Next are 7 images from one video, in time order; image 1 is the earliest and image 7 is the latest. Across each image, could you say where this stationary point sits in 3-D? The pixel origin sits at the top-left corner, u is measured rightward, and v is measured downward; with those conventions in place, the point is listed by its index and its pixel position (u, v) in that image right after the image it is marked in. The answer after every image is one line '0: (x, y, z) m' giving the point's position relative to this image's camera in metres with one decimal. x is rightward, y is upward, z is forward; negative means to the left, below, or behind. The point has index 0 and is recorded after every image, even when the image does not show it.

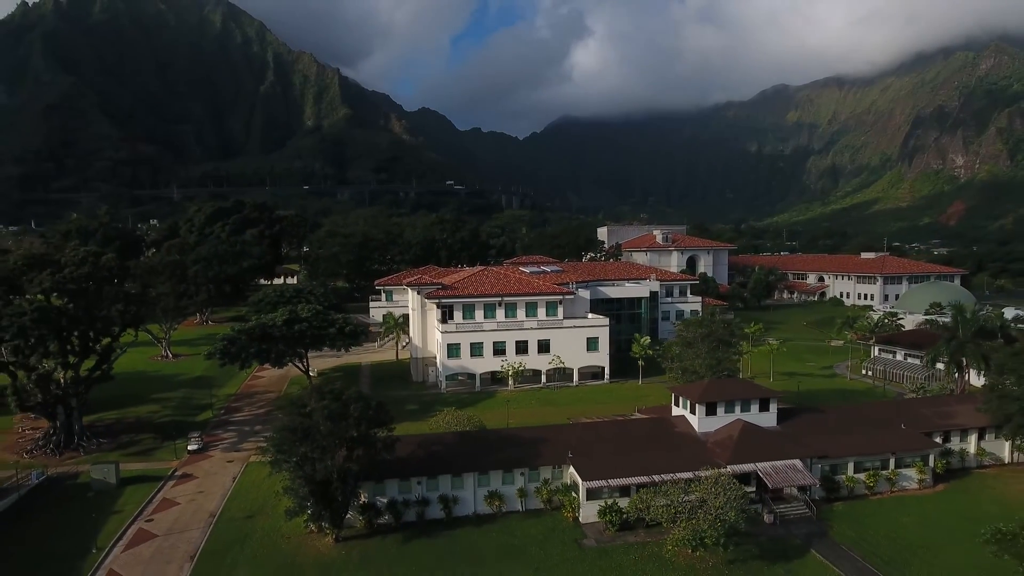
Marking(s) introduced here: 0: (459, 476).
0: (-1.6, -5.5, +18.9) m
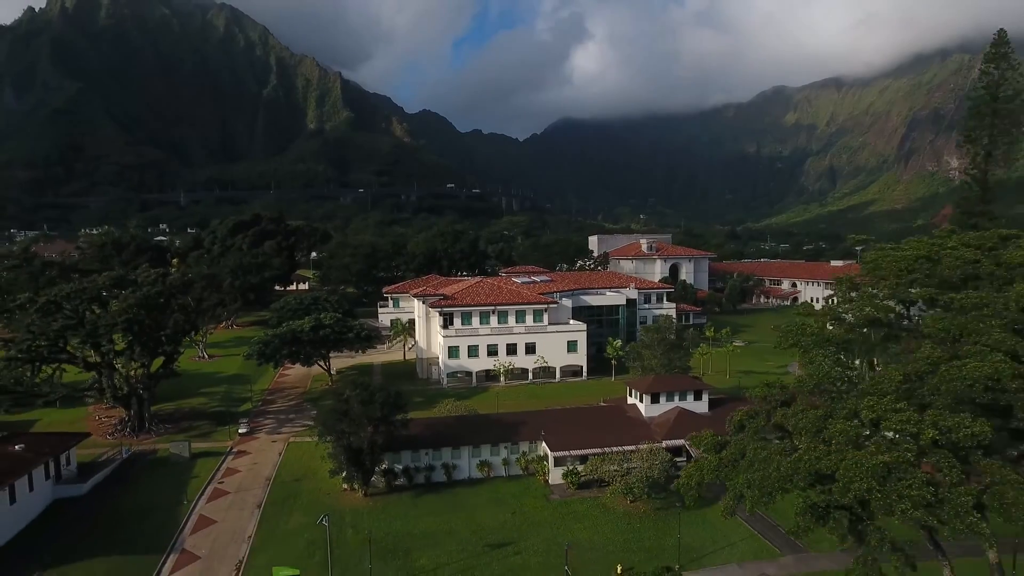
0: (-2.2, -6.2, +24.7) m
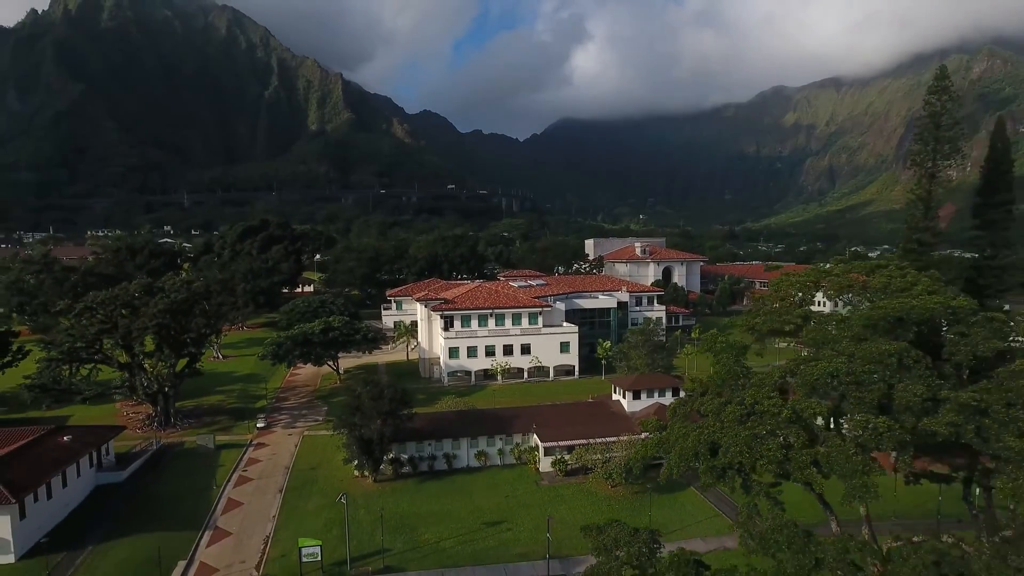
0: (-2.4, -6.5, +27.4) m
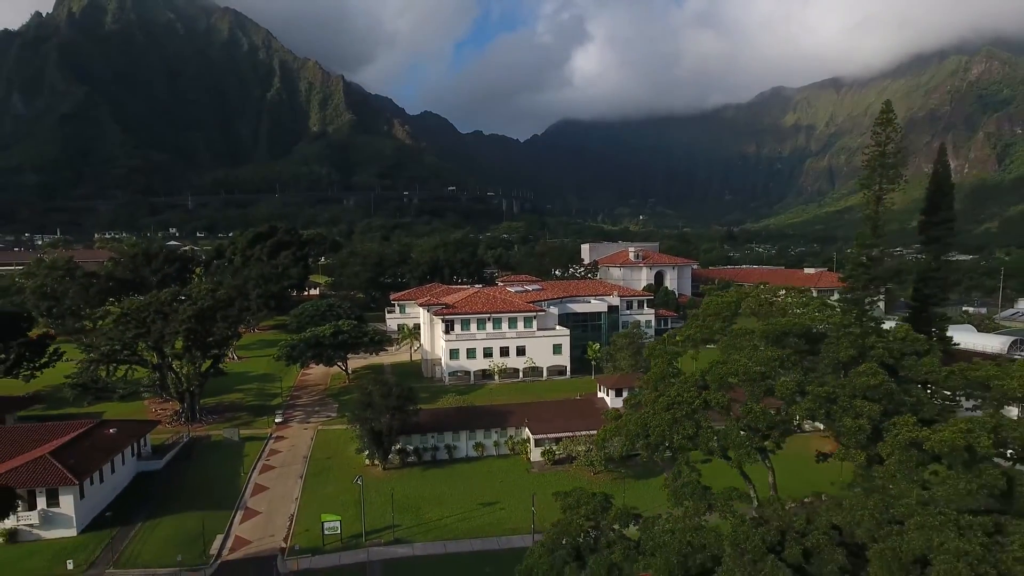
0: (-2.7, -6.9, +30.7) m
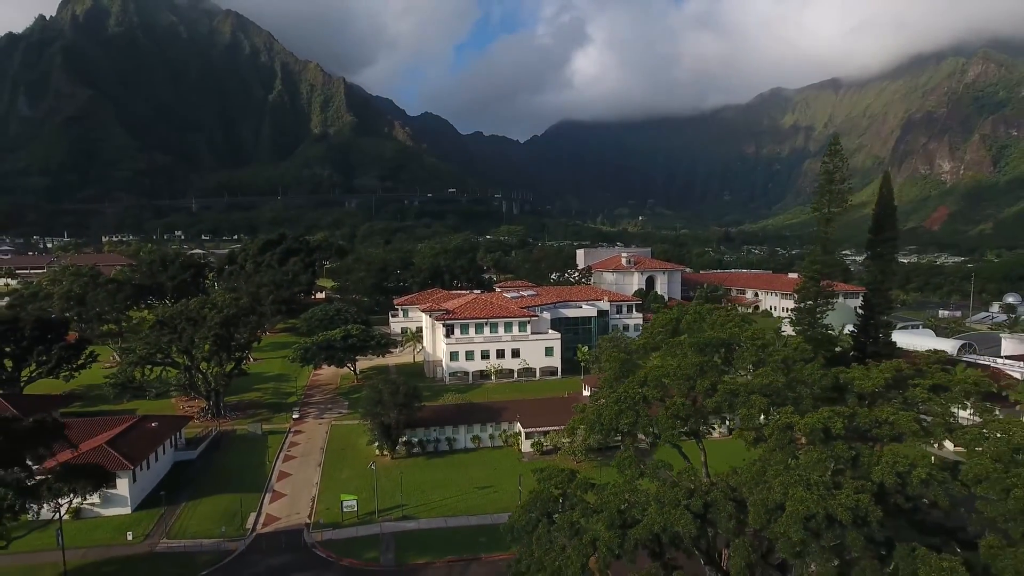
0: (-3.1, -7.5, +34.6) m
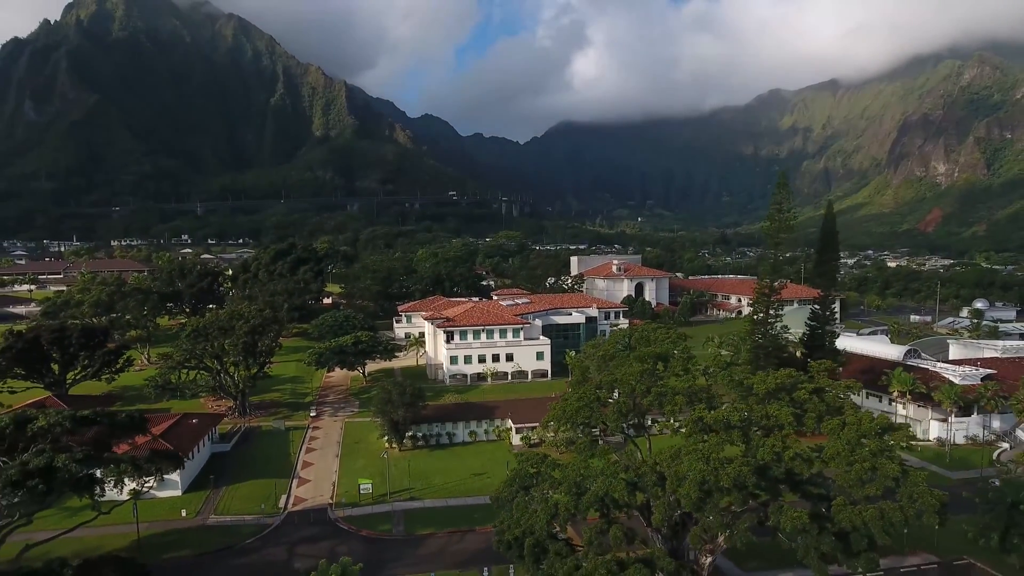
0: (-3.6, -8.4, +39.6) m
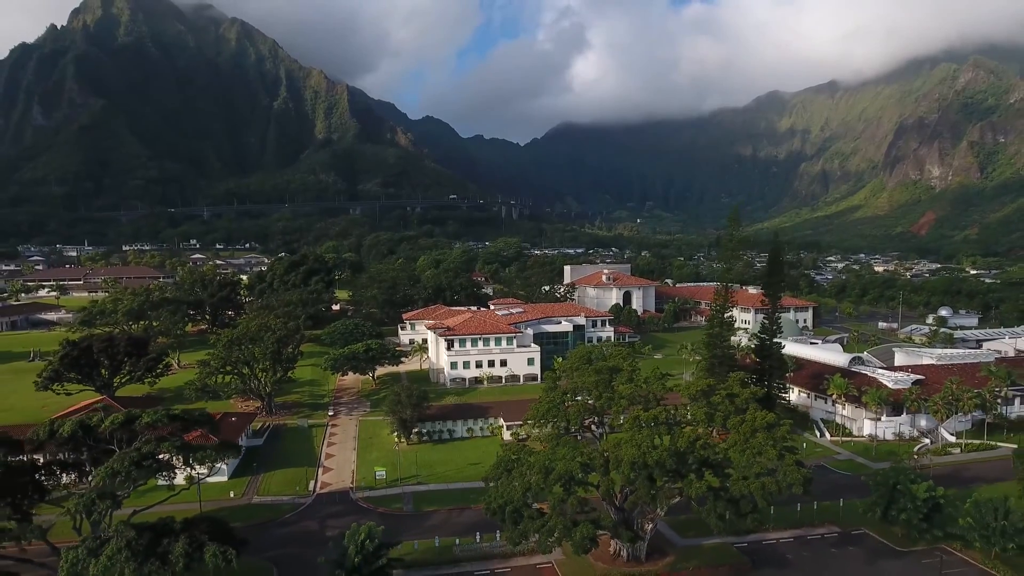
0: (-4.2, -9.6, +46.1) m
